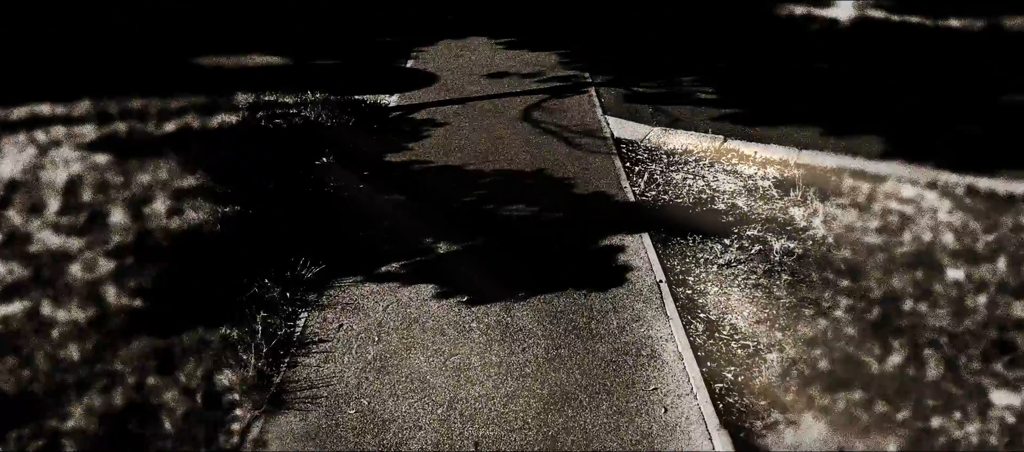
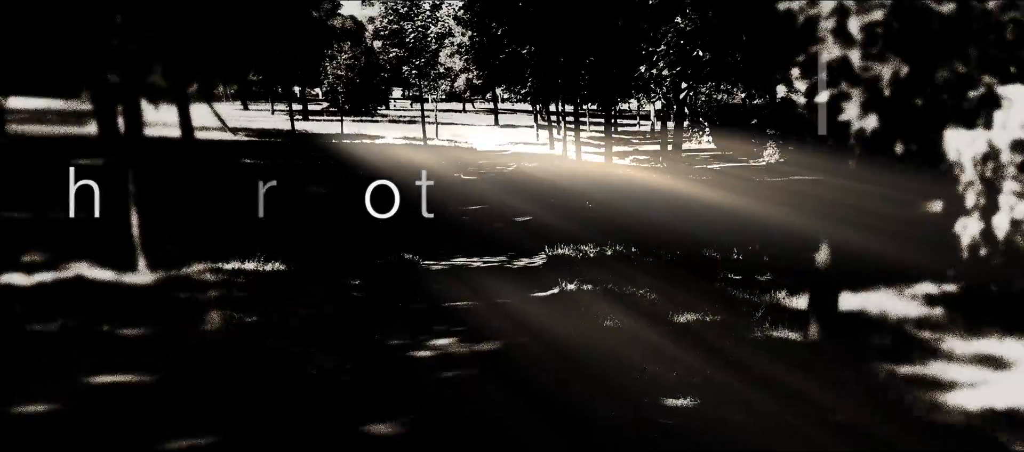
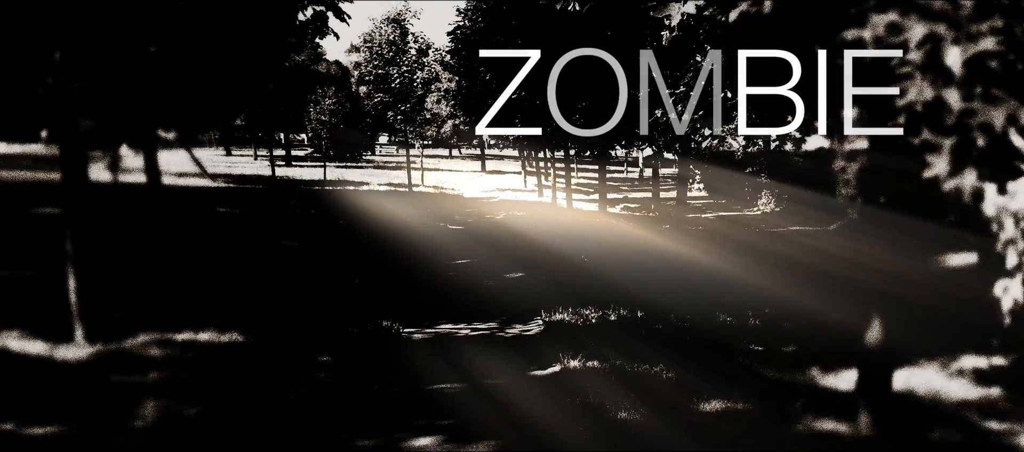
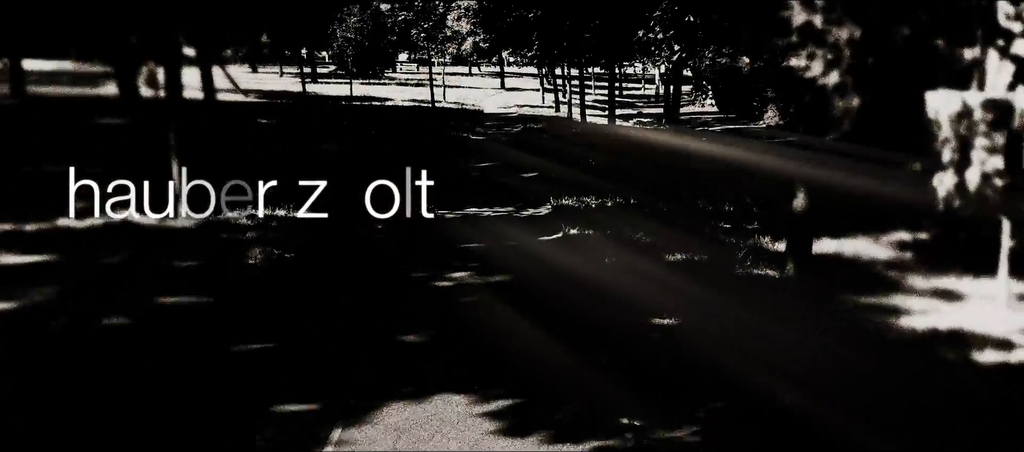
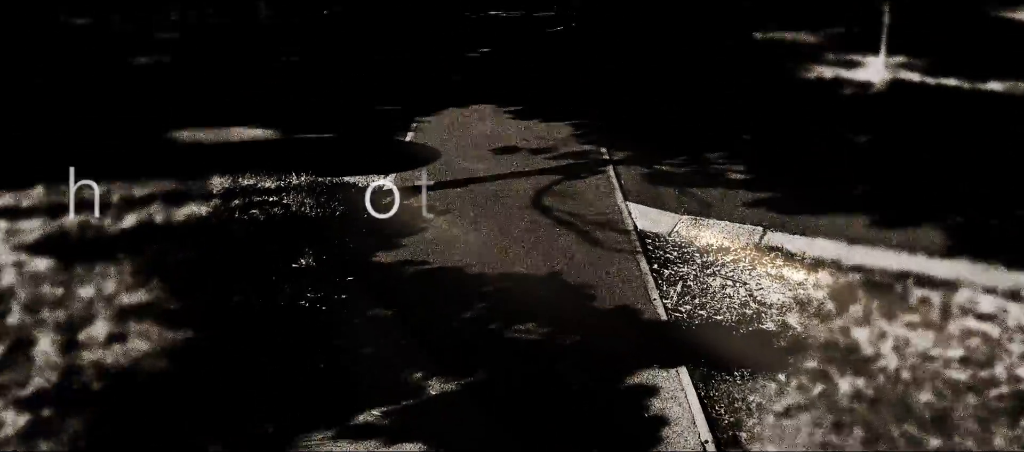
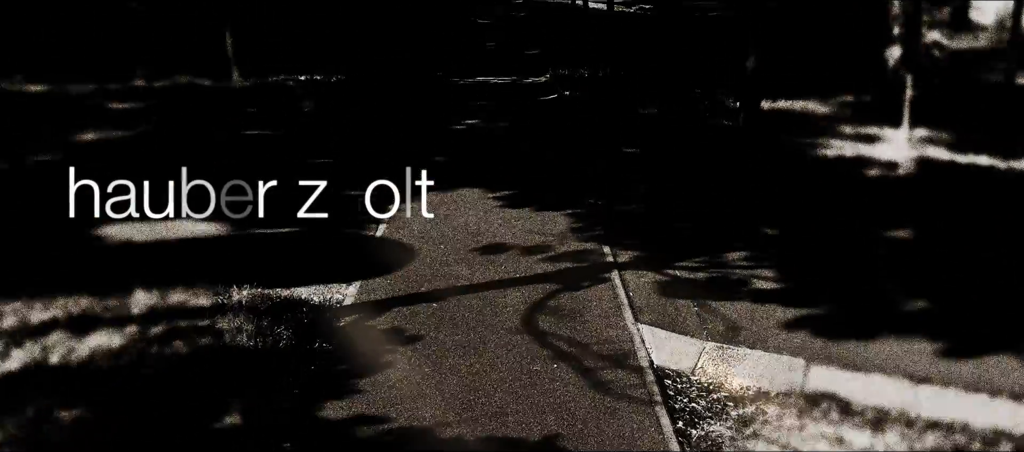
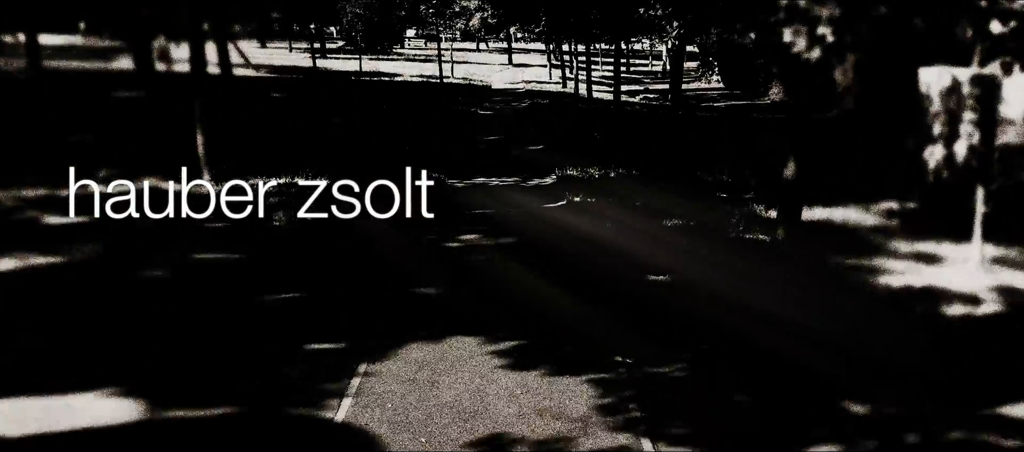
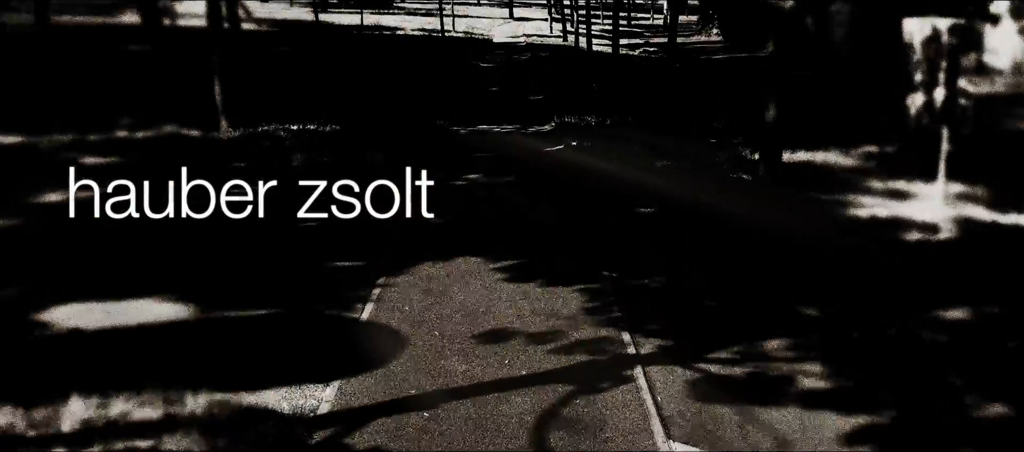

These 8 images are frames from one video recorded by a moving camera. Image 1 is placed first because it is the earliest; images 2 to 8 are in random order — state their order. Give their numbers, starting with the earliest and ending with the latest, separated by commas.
5, 6, 8, 7, 4, 2, 3
